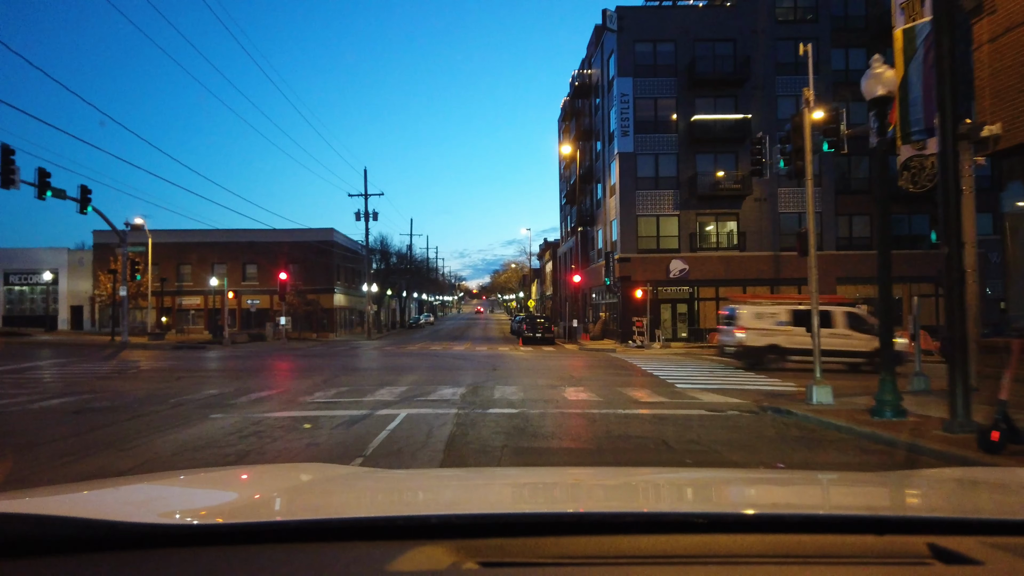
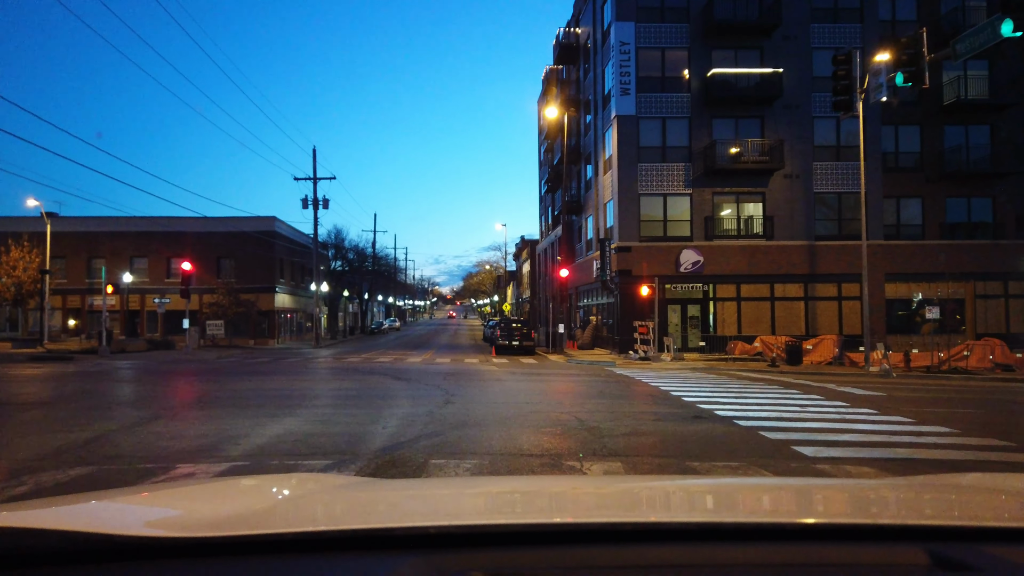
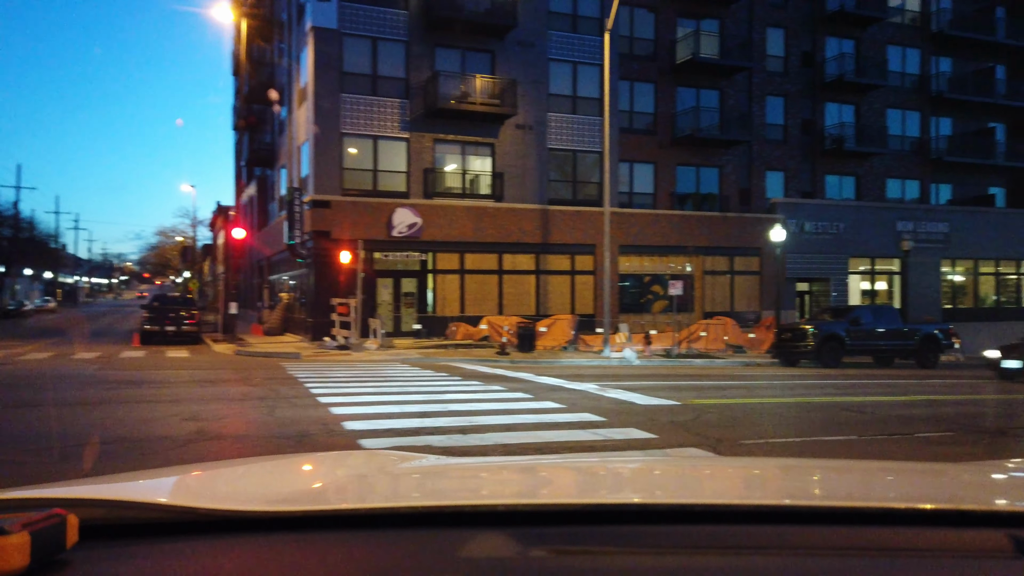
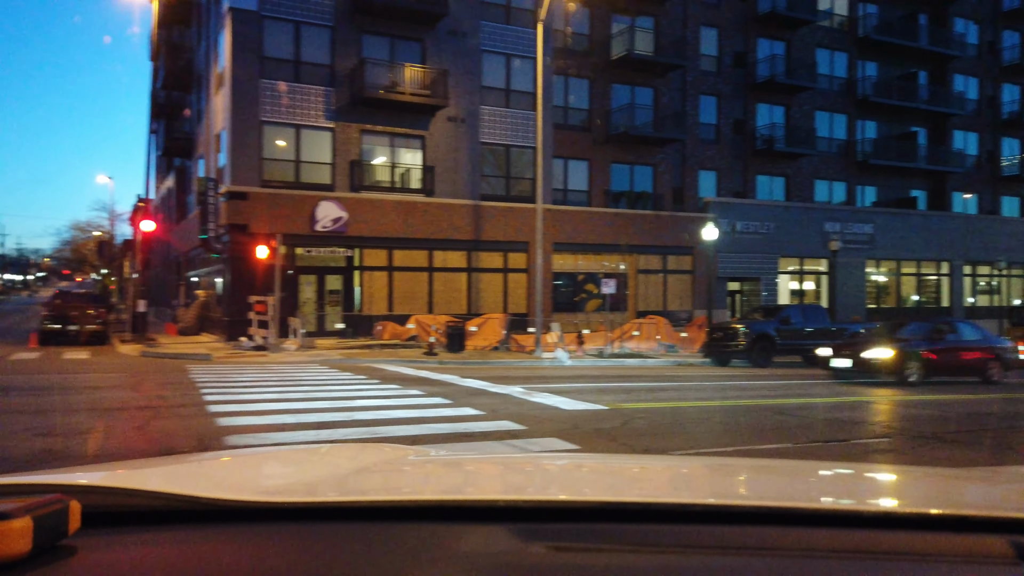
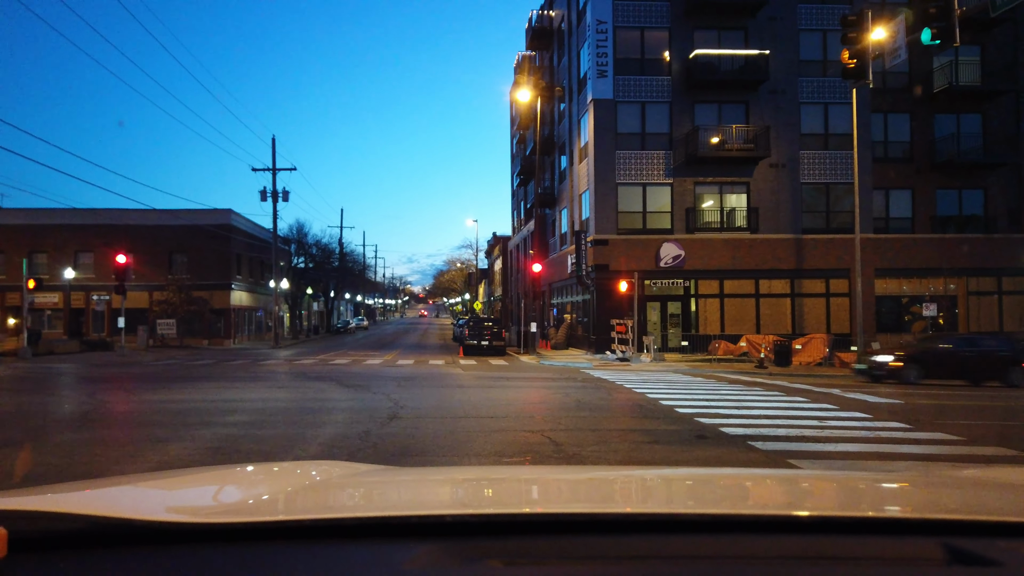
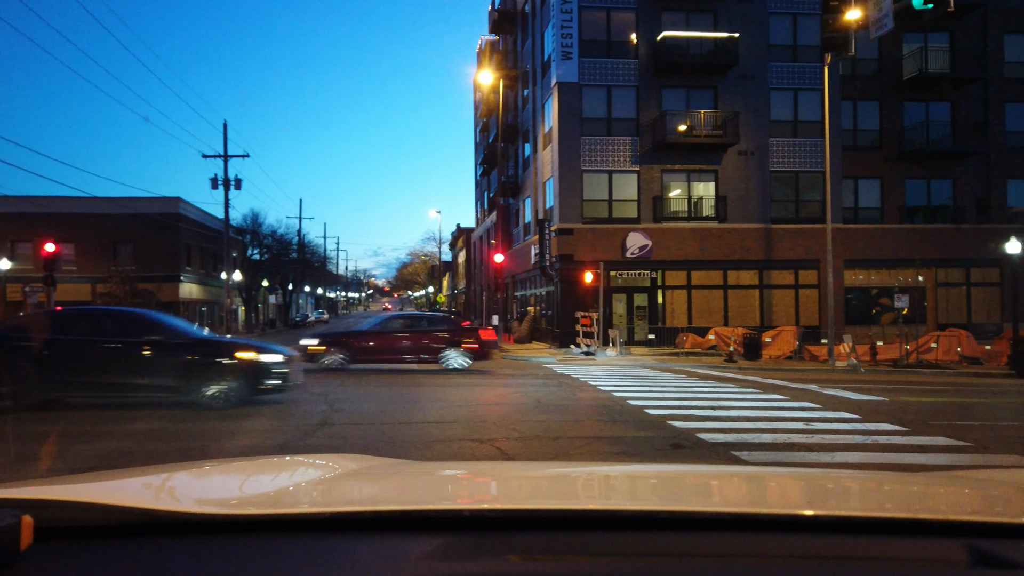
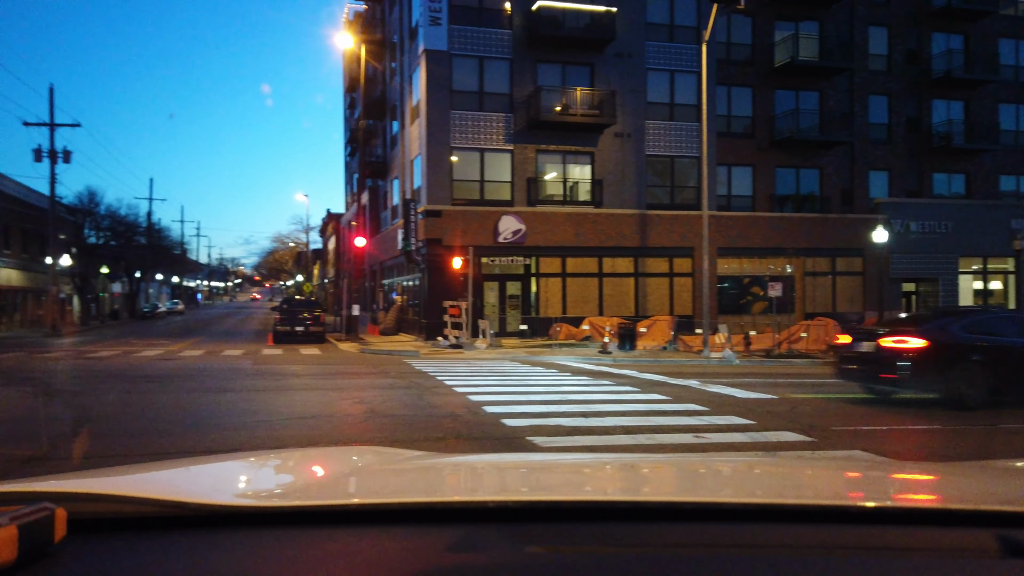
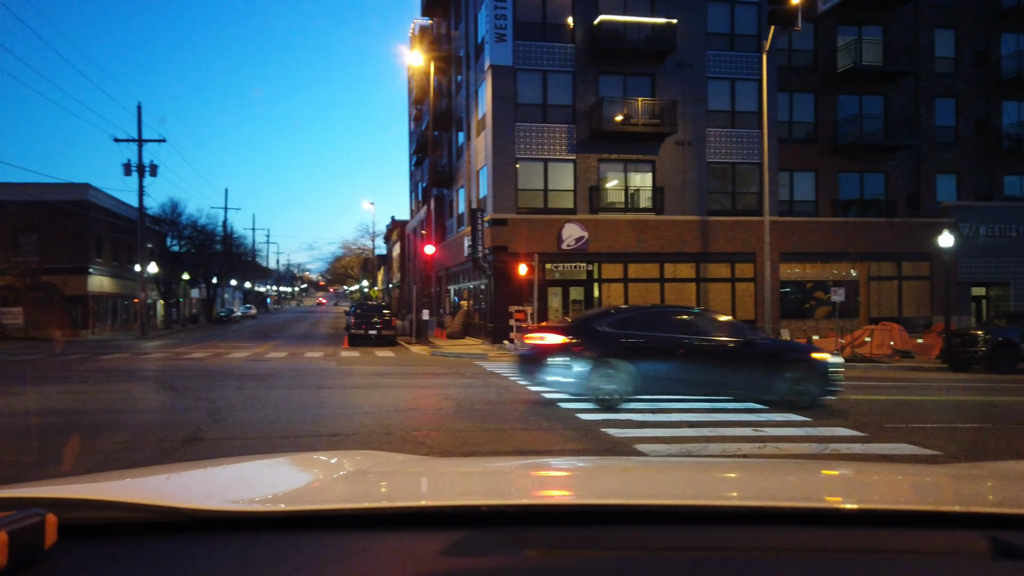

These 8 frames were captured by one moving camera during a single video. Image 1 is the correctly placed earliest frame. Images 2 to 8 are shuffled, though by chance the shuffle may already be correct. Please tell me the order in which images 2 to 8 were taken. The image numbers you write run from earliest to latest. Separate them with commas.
2, 5, 6, 8, 7, 3, 4
